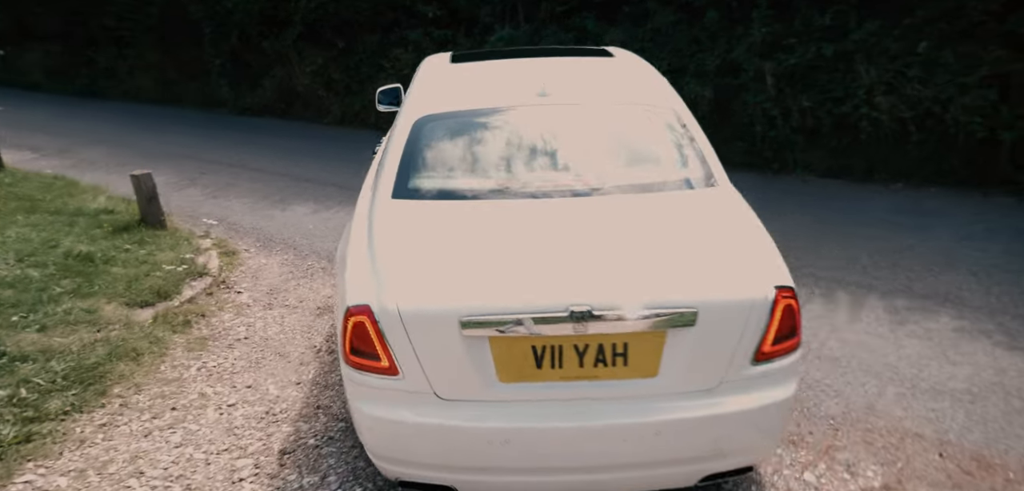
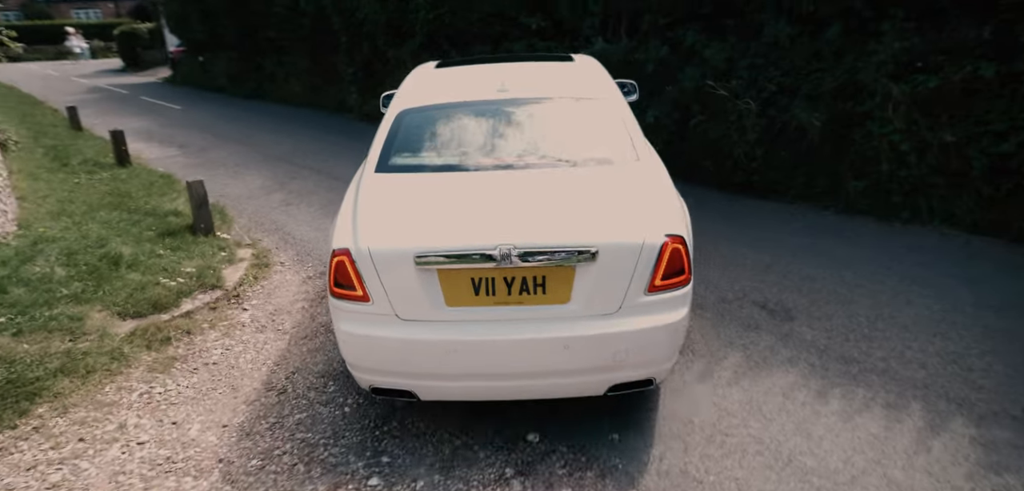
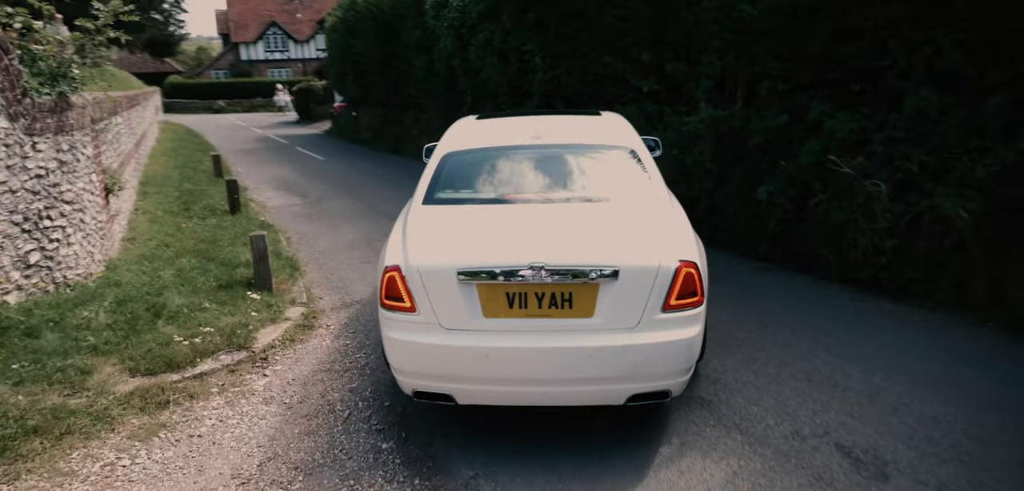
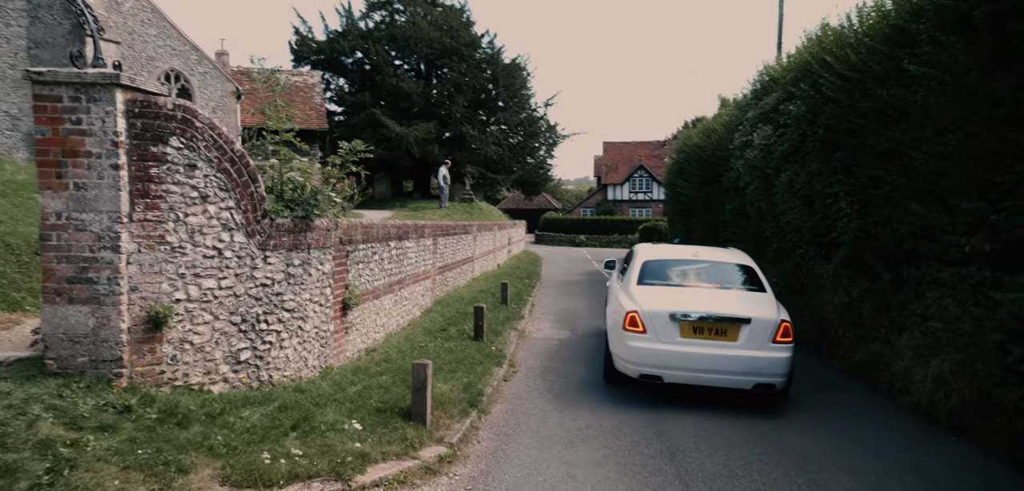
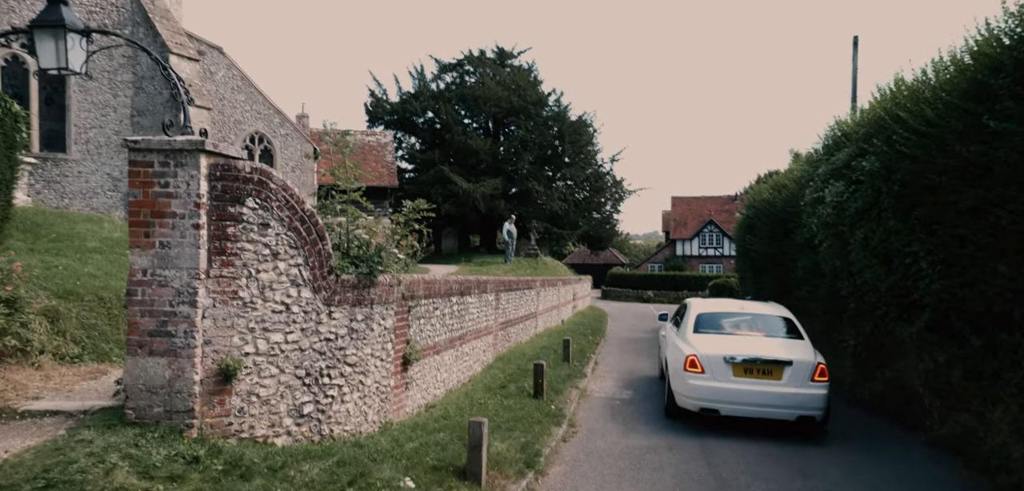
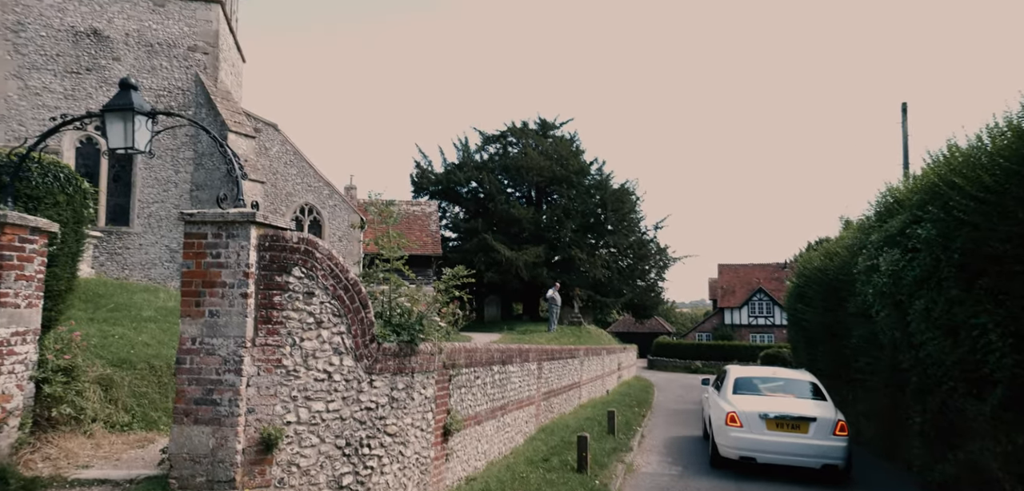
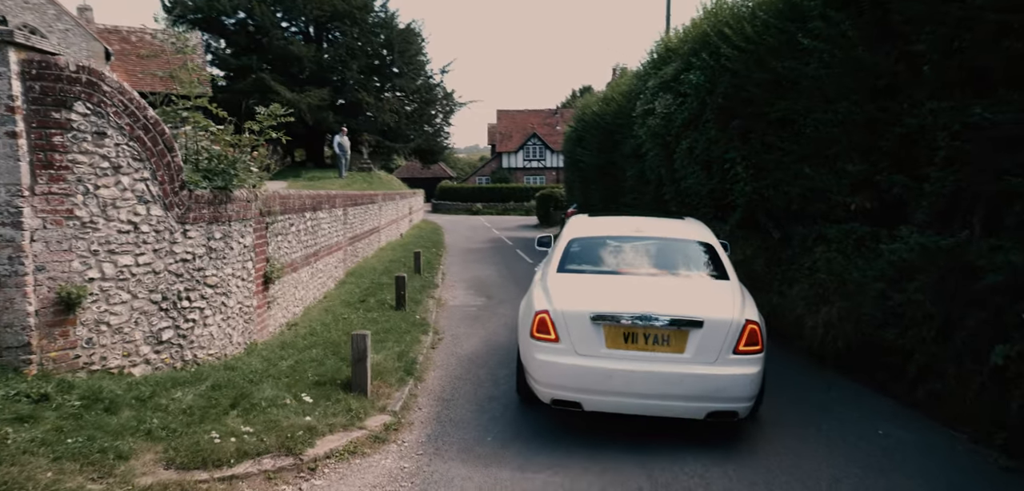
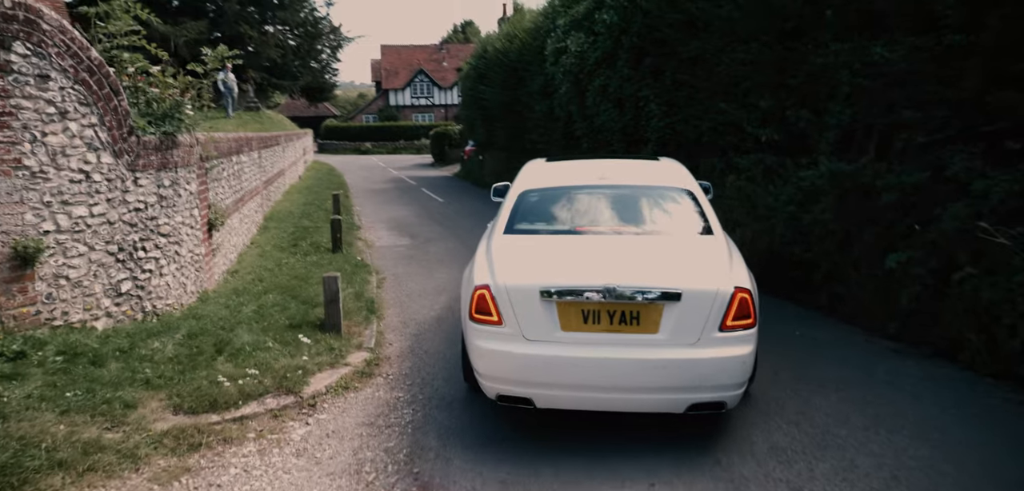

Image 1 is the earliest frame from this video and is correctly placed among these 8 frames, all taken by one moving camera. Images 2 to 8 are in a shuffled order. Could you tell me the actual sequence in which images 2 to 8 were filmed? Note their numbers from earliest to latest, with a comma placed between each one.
2, 3, 8, 7, 4, 5, 6
